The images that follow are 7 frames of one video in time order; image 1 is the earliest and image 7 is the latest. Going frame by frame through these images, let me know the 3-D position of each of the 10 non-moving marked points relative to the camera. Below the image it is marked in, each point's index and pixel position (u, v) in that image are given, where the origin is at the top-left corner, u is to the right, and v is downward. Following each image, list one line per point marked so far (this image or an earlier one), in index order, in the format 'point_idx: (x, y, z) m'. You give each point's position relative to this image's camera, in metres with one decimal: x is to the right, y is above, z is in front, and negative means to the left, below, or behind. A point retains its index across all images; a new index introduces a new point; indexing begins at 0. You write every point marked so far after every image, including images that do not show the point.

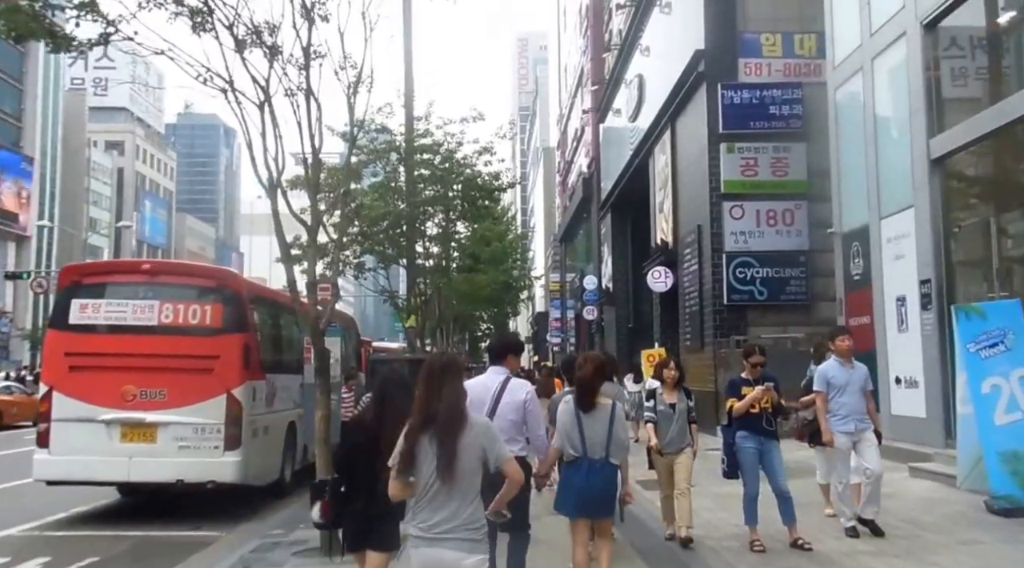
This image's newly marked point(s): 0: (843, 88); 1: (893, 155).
0: (+6.0, +3.5, +16.8) m
1: (+6.1, +2.0, +14.8) m
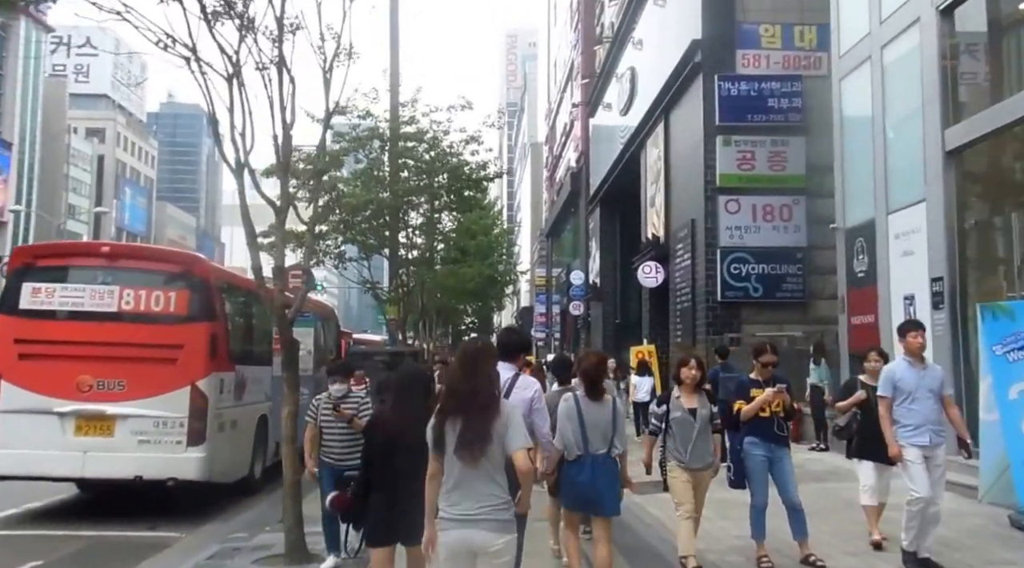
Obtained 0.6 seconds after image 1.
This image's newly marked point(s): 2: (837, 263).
0: (+5.8, +3.6, +16.0) m
1: (+5.9, +2.1, +14.0) m
2: (+5.7, +0.4, +16.3) m
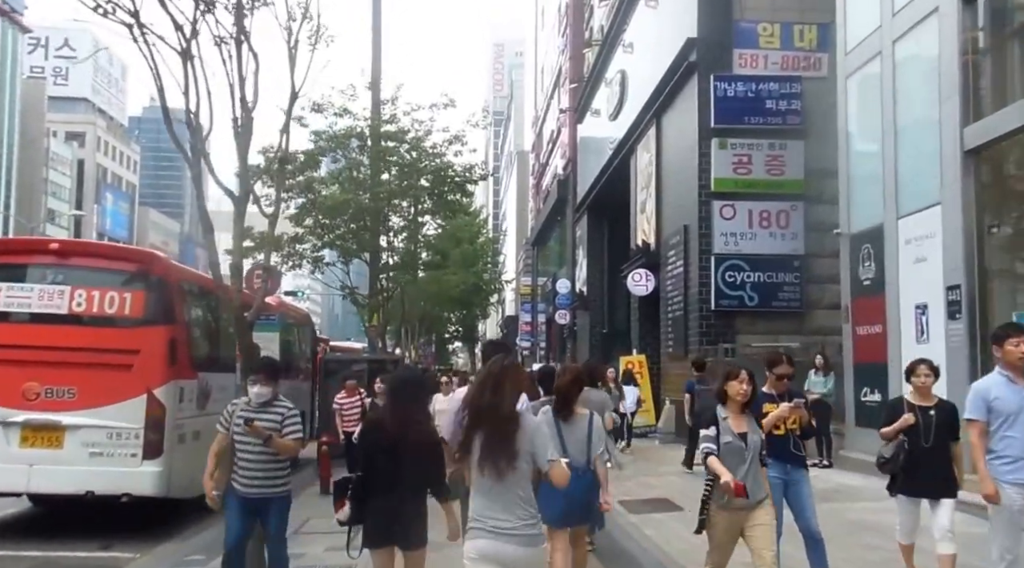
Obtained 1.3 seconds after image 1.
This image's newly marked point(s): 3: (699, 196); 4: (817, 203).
0: (+5.6, +3.4, +15.2) m
1: (+5.7, +1.9, +13.2) m
2: (+5.5, +0.2, +15.5) m
3: (+4.0, +1.9, +19.7) m
4: (+6.4, +1.7, +19.6) m
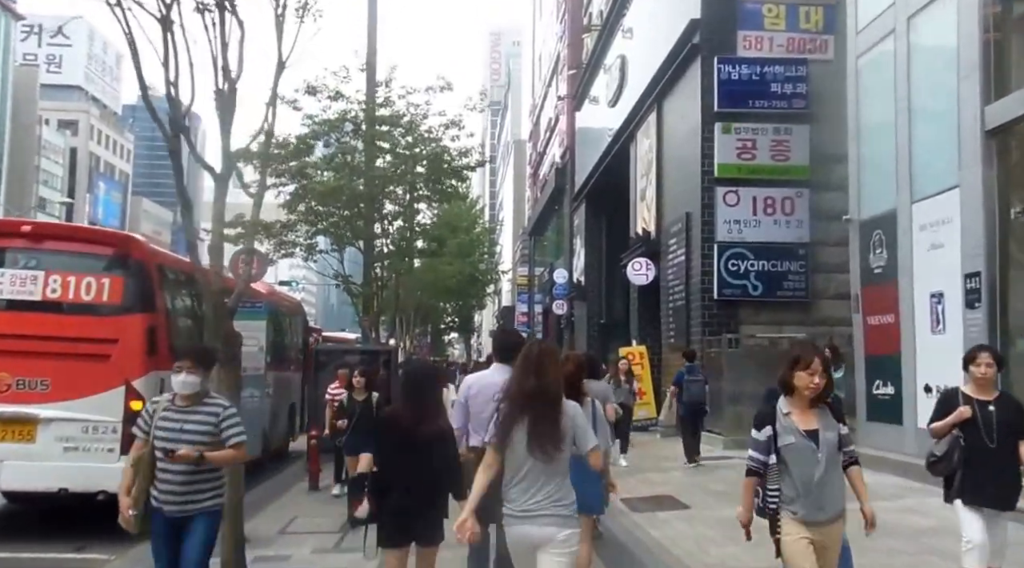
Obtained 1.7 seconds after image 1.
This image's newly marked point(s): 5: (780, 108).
0: (+5.6, +3.6, +14.6) m
1: (+5.7, +2.1, +12.6) m
2: (+5.4, +0.4, +14.9) m
3: (+3.9, +2.1, +19.1) m
4: (+6.4, +1.9, +19.0) m
5: (+5.4, +3.6, +18.7) m
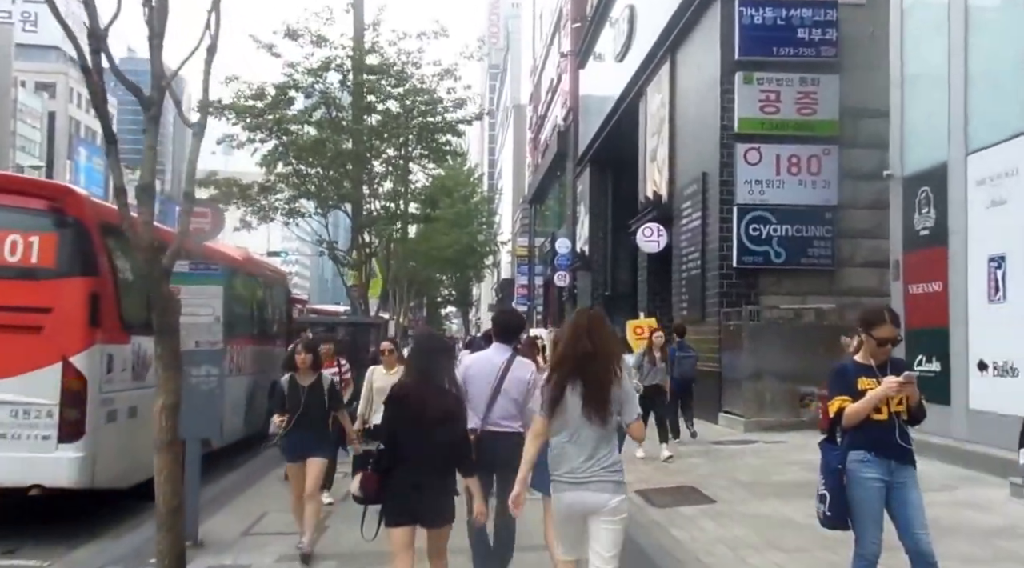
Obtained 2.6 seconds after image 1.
0: (+5.6, +4.1, +12.9) m
1: (+5.7, +2.6, +11.0) m
2: (+5.4, +0.9, +13.3) m
3: (+3.9, +2.7, +17.4) m
4: (+6.4, +2.6, +17.4) m
5: (+5.4, +4.2, +17.0) m
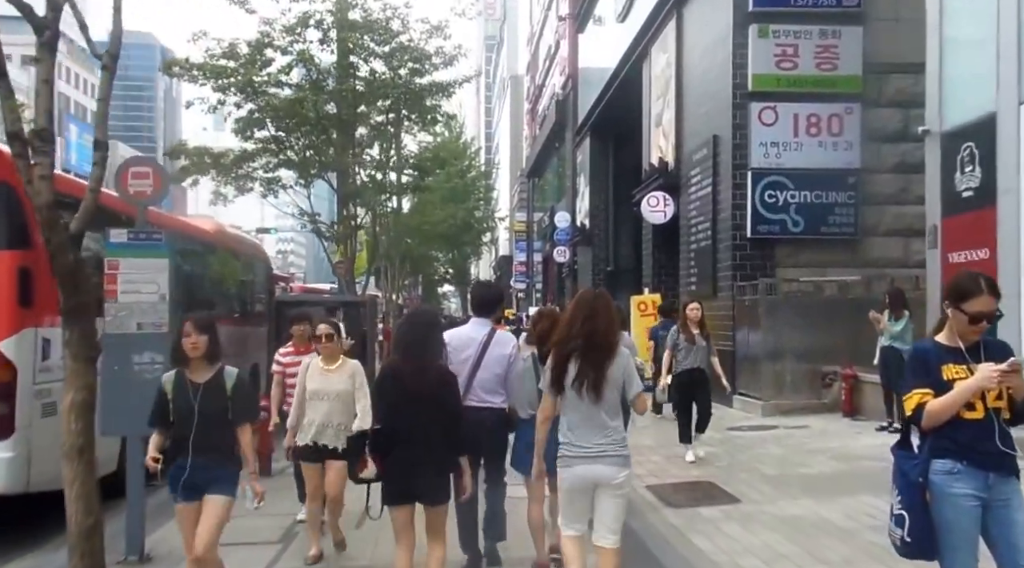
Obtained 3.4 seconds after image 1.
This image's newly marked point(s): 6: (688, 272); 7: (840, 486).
0: (+5.5, +4.5, +11.5) m
1: (+5.6, +2.9, +9.6) m
2: (+5.4, +1.3, +12.0) m
3: (+3.8, +3.2, +16.1) m
4: (+6.3, +3.1, +16.0) m
5: (+5.3, +4.7, +15.6) m
6: (+3.6, +0.3, +19.3) m
7: (+3.4, -2.1, +9.6) m
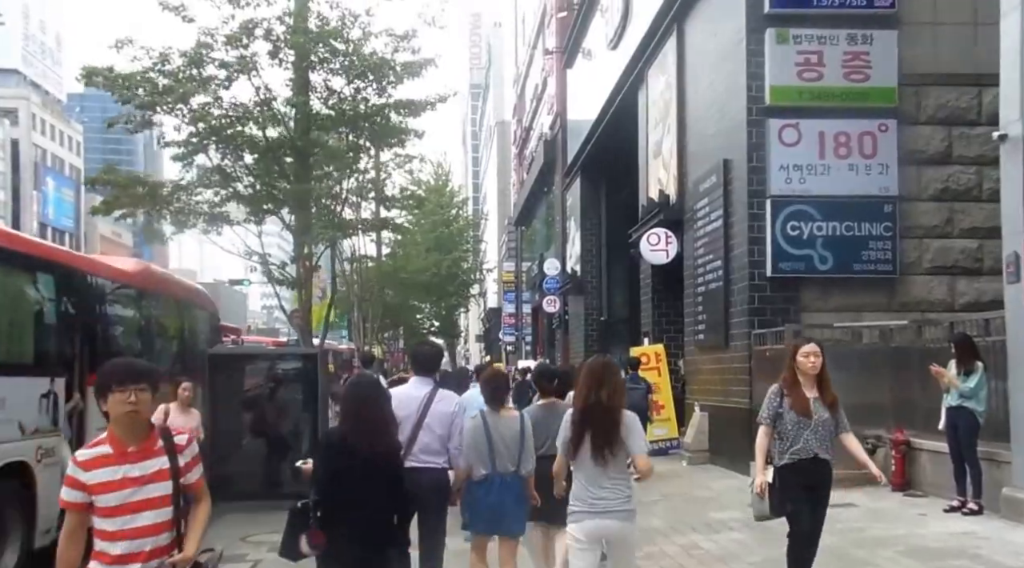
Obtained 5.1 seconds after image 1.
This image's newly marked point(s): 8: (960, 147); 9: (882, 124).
0: (+5.2, +4.1, +9.4) m
1: (+5.4, +2.6, +7.3) m
2: (+5.1, +0.9, +9.6) m
3: (+3.5, +2.5, +13.8) m
4: (+6.0, +2.4, +13.8) m
5: (+5.0, +4.0, +13.5) m
6: (+3.3, -0.6, +16.8) m
7: (+3.2, -2.4, +7.0) m
8: (+6.6, +2.0, +13.6) m
9: (+5.4, +2.3, +13.7) m
